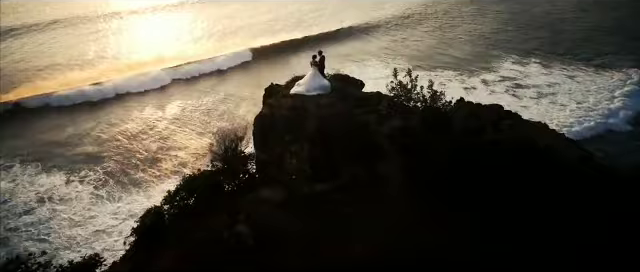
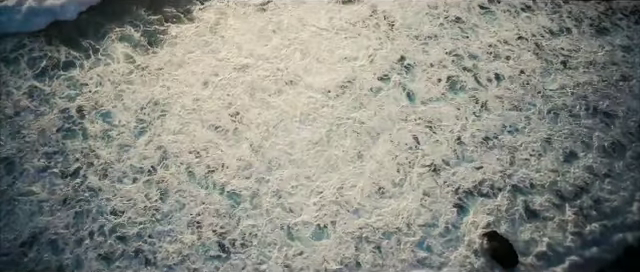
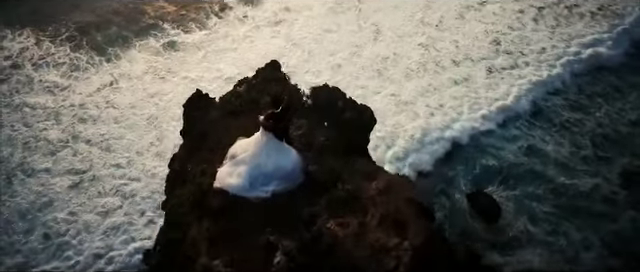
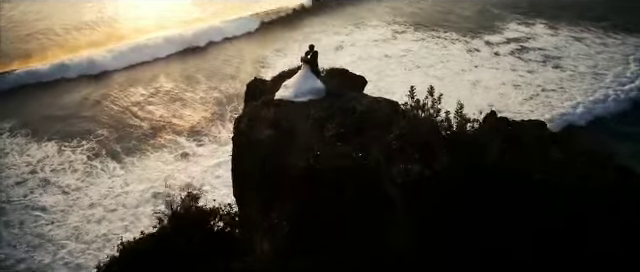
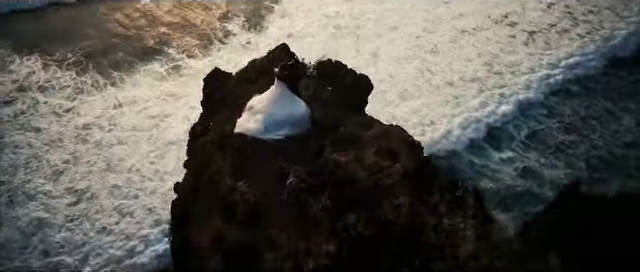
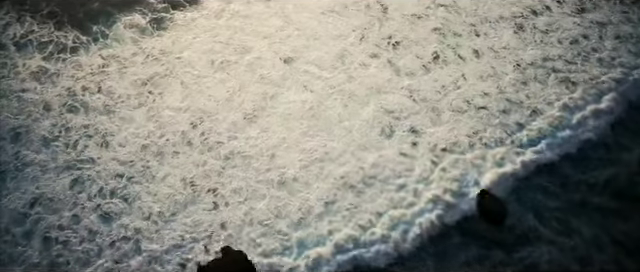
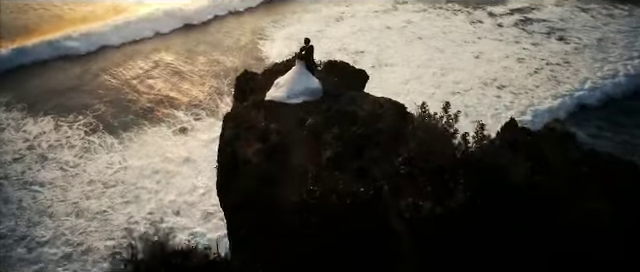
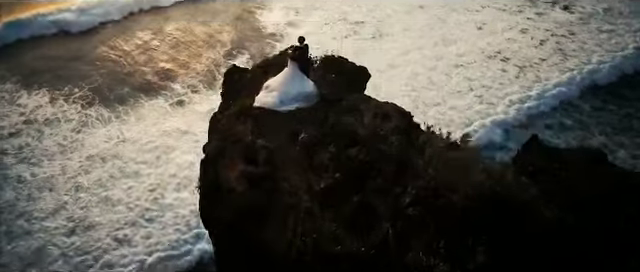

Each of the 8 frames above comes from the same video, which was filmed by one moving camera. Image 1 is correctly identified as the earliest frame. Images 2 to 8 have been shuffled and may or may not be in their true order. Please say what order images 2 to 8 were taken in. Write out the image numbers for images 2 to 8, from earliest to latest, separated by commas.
4, 7, 8, 5, 3, 6, 2
